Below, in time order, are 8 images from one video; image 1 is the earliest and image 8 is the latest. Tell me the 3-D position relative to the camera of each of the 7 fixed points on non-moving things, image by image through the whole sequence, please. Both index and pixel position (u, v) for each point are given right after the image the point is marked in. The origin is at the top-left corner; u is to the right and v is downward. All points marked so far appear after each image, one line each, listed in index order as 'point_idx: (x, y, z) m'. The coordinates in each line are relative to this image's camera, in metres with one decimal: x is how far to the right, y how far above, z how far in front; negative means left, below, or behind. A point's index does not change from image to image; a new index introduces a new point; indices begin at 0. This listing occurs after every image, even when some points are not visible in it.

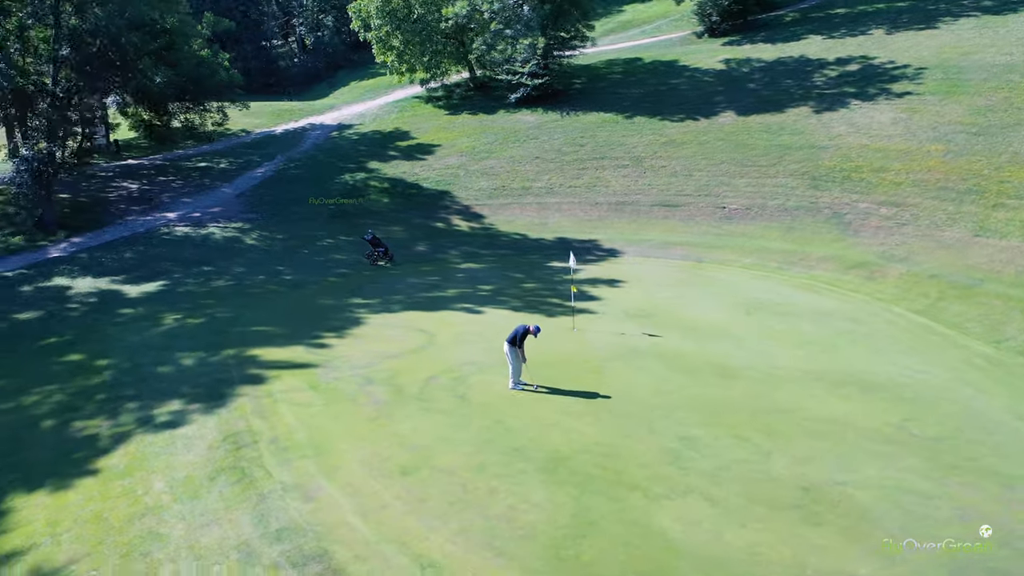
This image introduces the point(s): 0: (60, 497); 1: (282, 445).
0: (-6.5, -3.0, +11.6) m
1: (-3.6, -2.4, +12.1) m
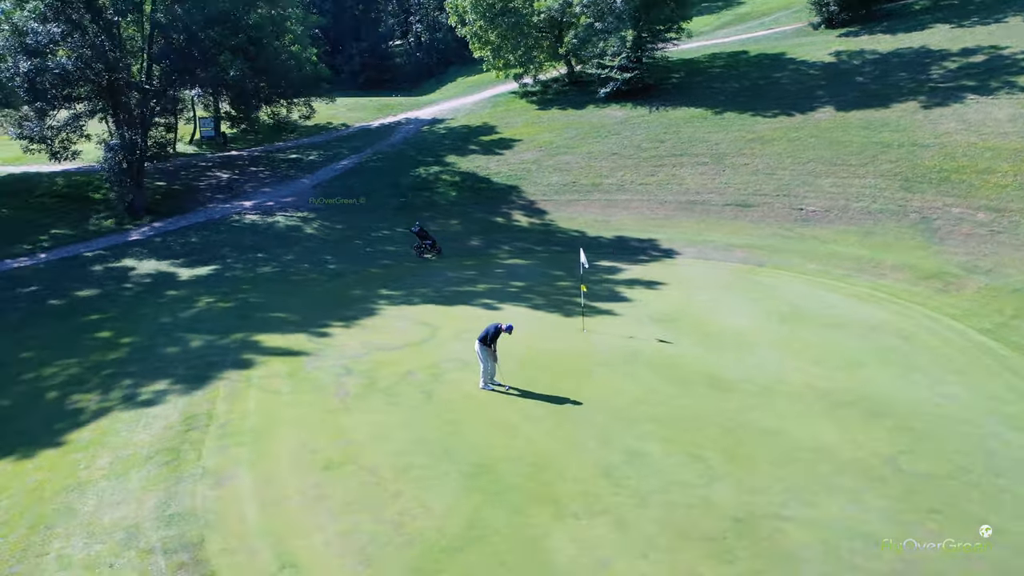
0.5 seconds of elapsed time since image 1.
0: (-7.3, -2.7, +12.1) m
1: (-4.4, -2.2, +12.2) m
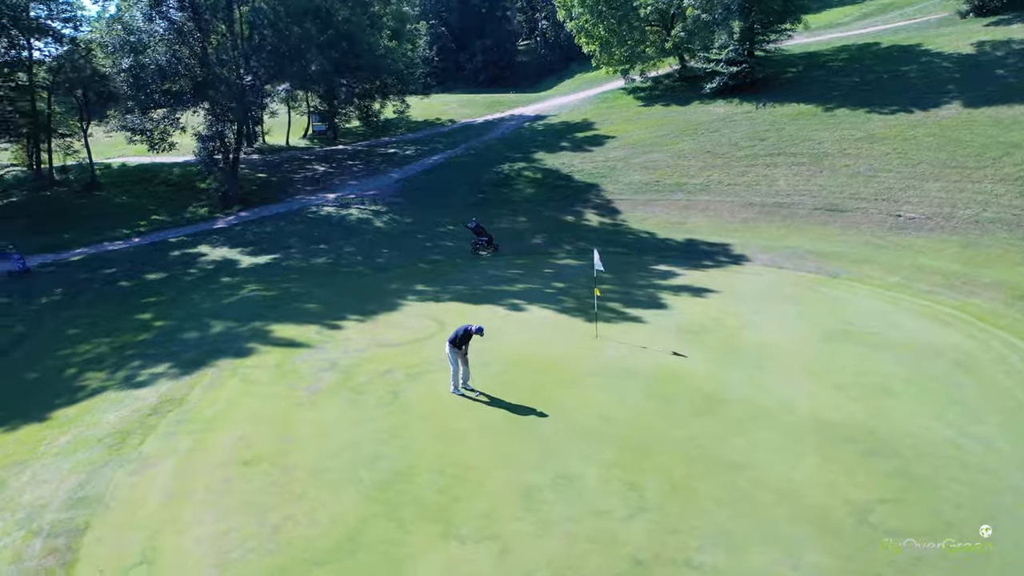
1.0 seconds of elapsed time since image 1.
0: (-7.9, -2.3, +12.7) m
1: (-5.0, -2.0, +12.2) m
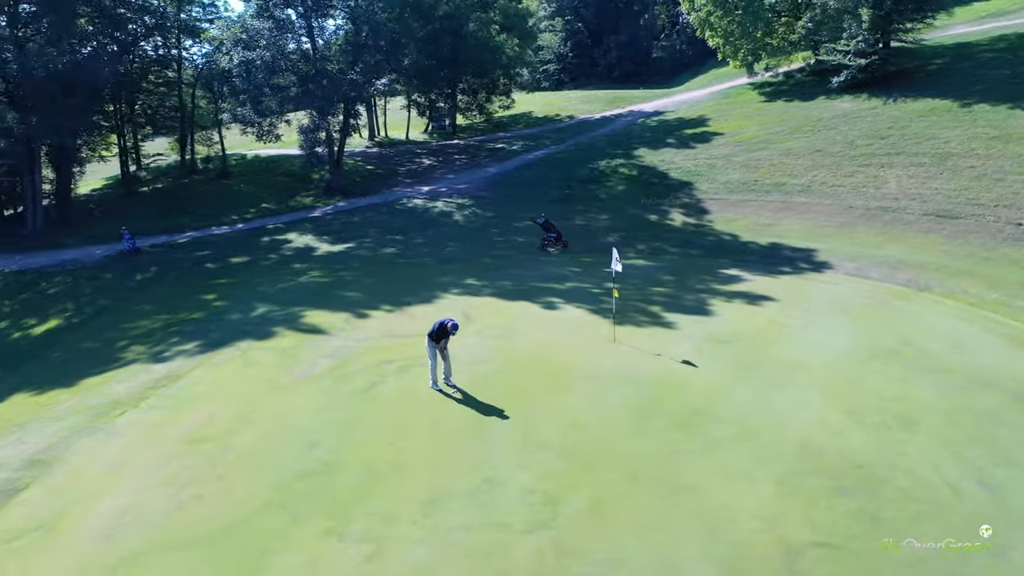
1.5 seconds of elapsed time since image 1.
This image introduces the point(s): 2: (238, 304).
0: (-8.2, -1.9, +13.8) m
1: (-5.3, -1.7, +12.7) m
2: (-6.4, -0.4, +18.9) m
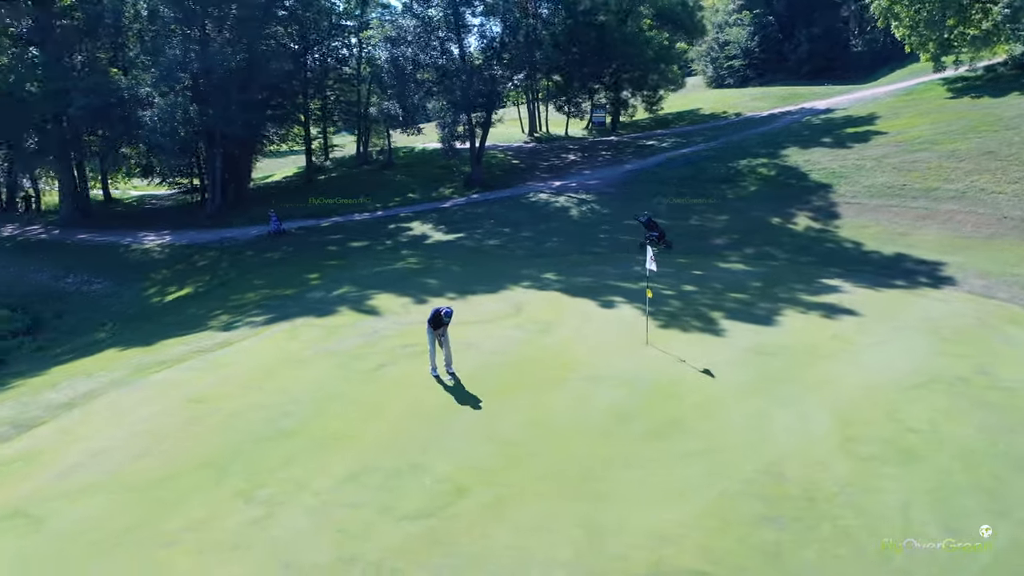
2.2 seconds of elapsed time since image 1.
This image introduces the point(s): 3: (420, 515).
0: (-7.7, -1.3, +15.7) m
1: (-5.2, -1.2, +14.0) m
2: (-4.5, +0.1, +20.2) m
3: (-1.0, -2.3, +8.4) m
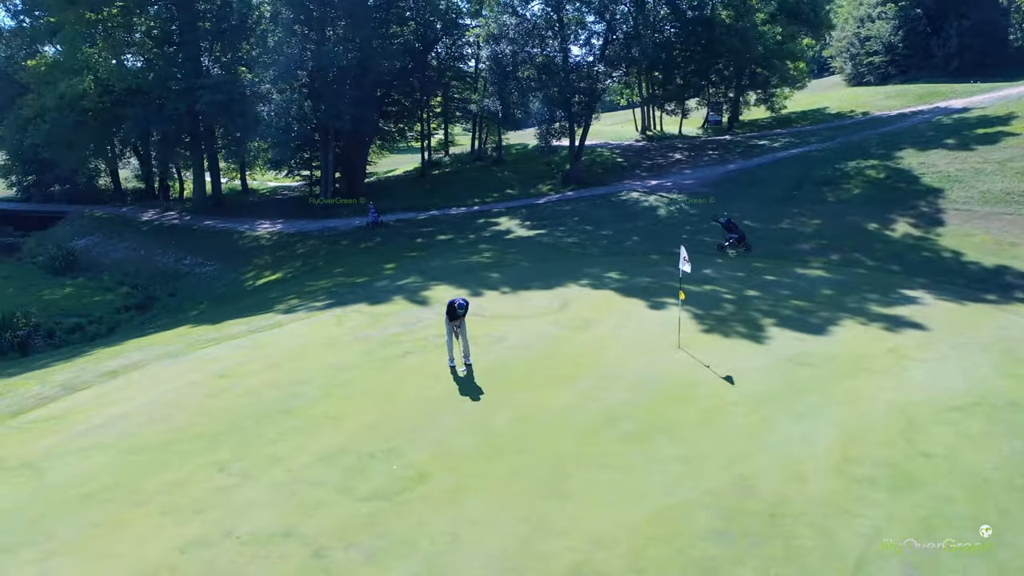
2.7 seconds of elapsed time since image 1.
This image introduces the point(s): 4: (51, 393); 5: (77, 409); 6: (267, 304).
0: (-6.8, -0.9, +16.9) m
1: (-4.7, -0.9, +14.8) m
2: (-2.9, +0.3, +20.8) m
3: (-1.5, -2.2, +8.6) m
4: (-6.8, -1.6, +12.1) m
5: (-6.0, -1.7, +11.3) m
6: (-6.0, -0.3, +19.6) m
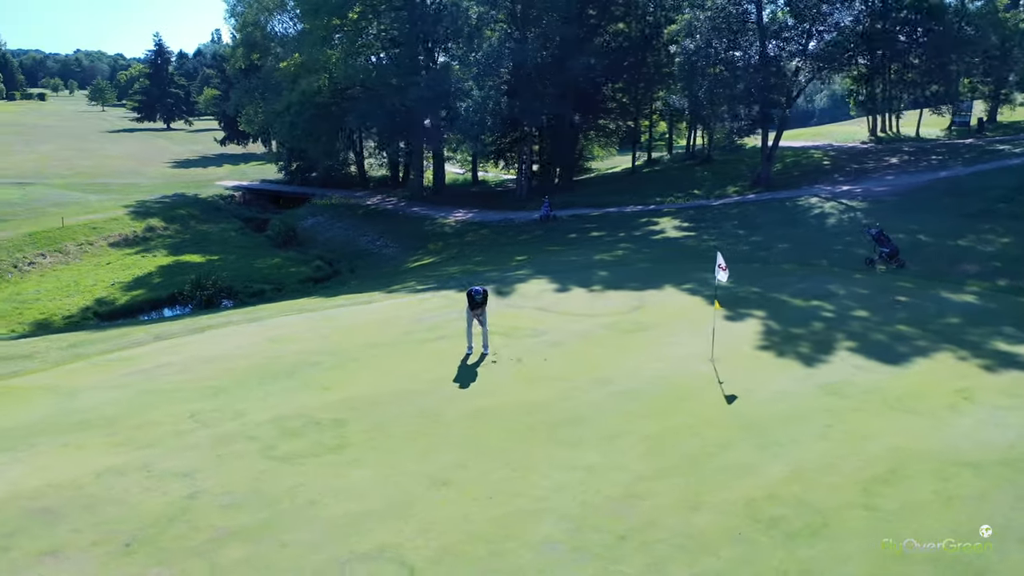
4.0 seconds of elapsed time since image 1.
0: (-4.9, -0.3, +19.0) m
1: (-3.5, -0.5, +16.3) m
2: (+0.2, +0.6, +21.3) m
3: (-2.7, -2.0, +9.4) m
4: (-6.5, -0.9, +14.4) m
5: (-6.0, -1.1, +13.4) m
6: (-3.2, +0.1, +21.2) m
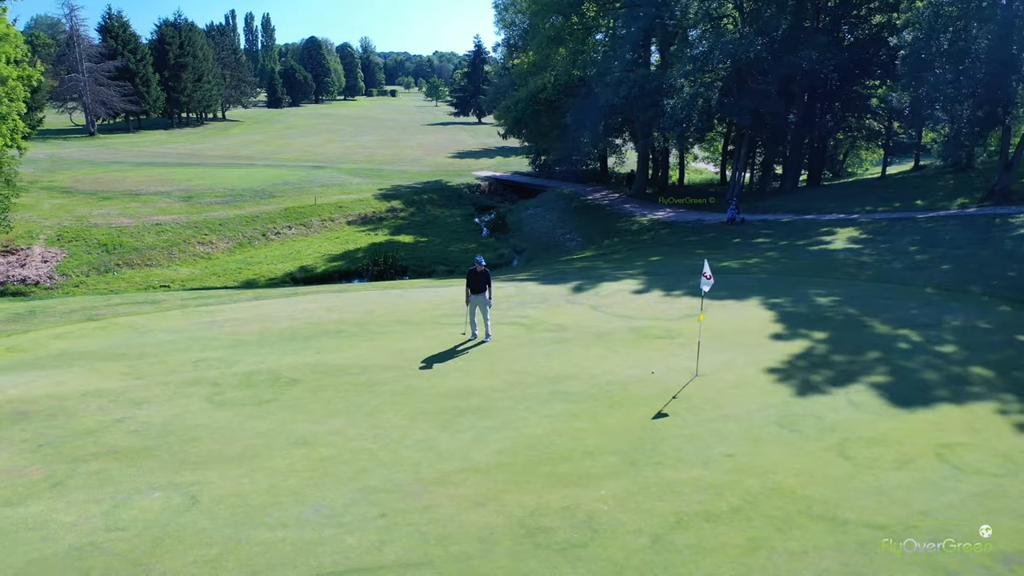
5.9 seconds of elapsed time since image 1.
0: (-2.4, +0.2, +20.6) m
1: (-2.1, -0.1, +17.6) m
2: (+3.2, +0.6, +21.0) m
3: (-4.0, -1.5, +10.9) m
4: (-5.6, -0.2, +17.0) m
5: (-5.5, -0.4, +15.9) m
6: (+0.1, +0.4, +22.1) m
